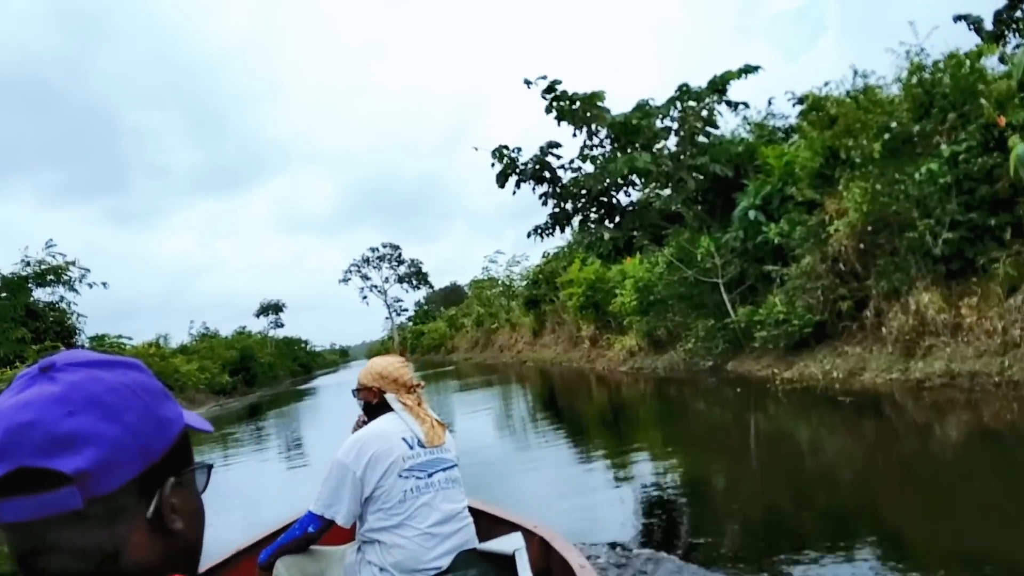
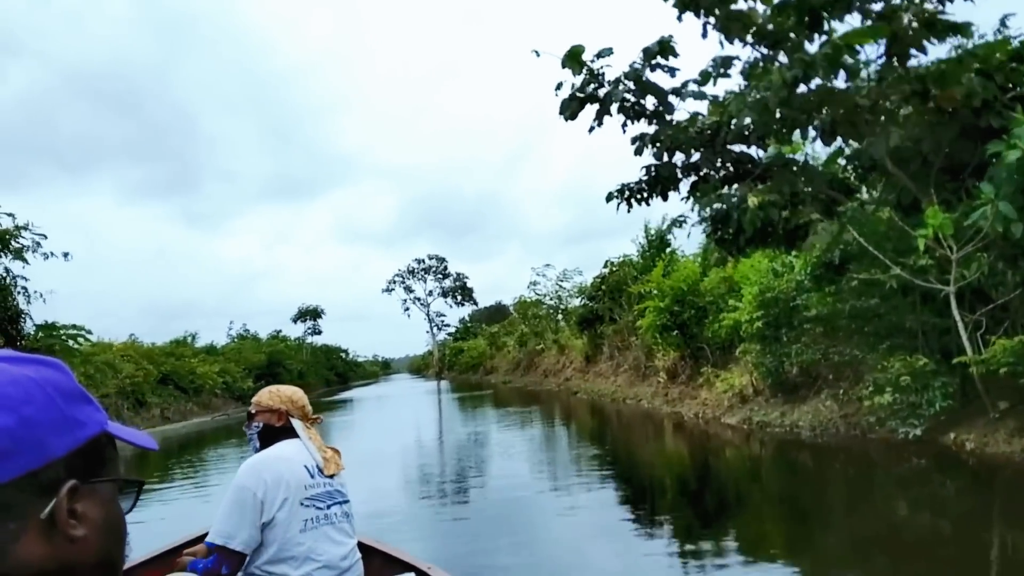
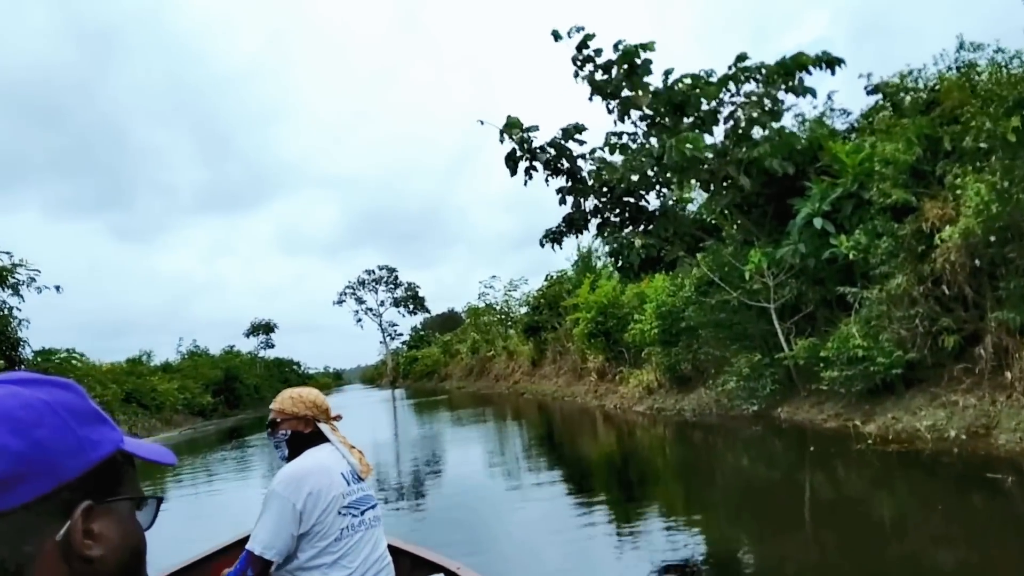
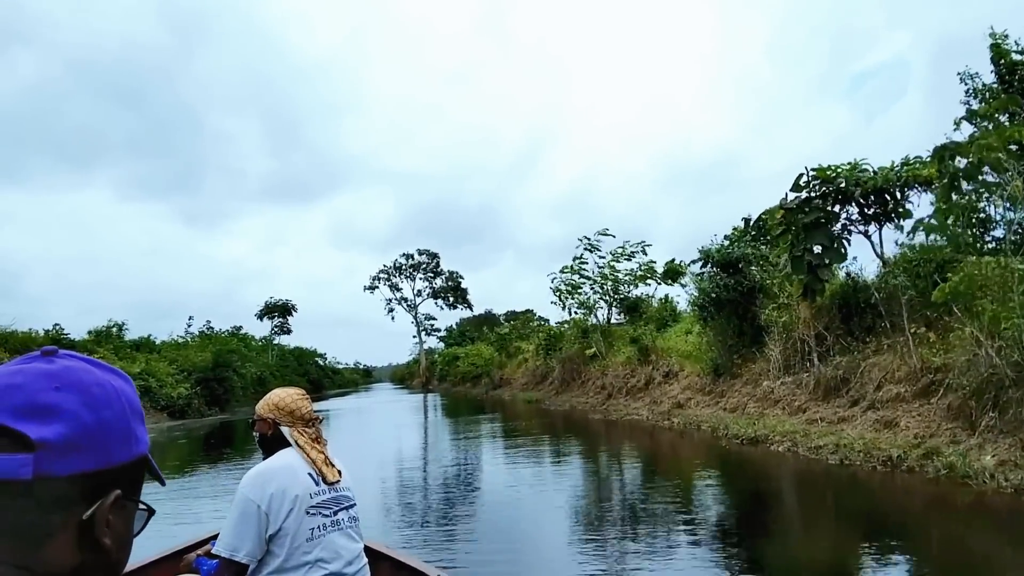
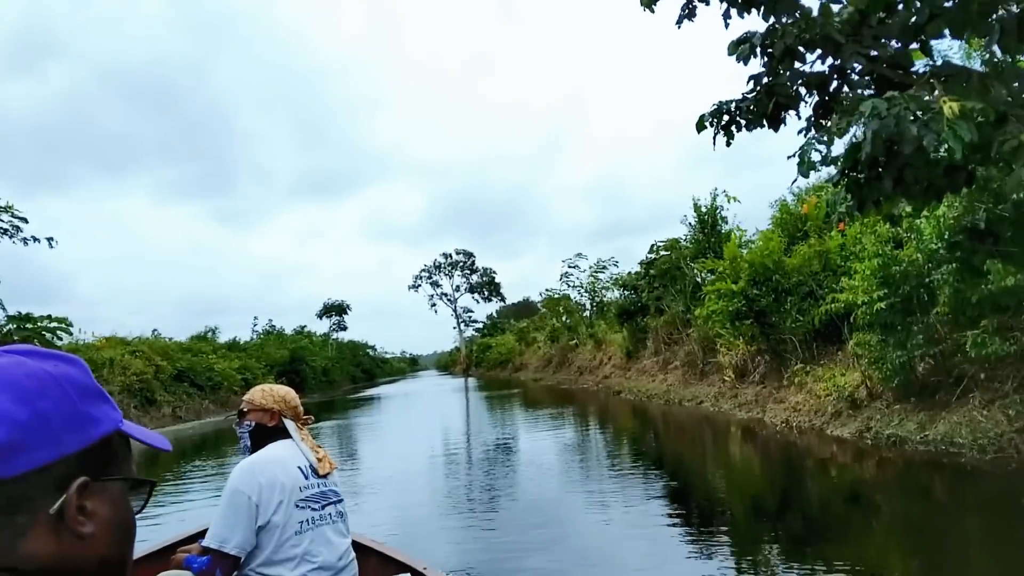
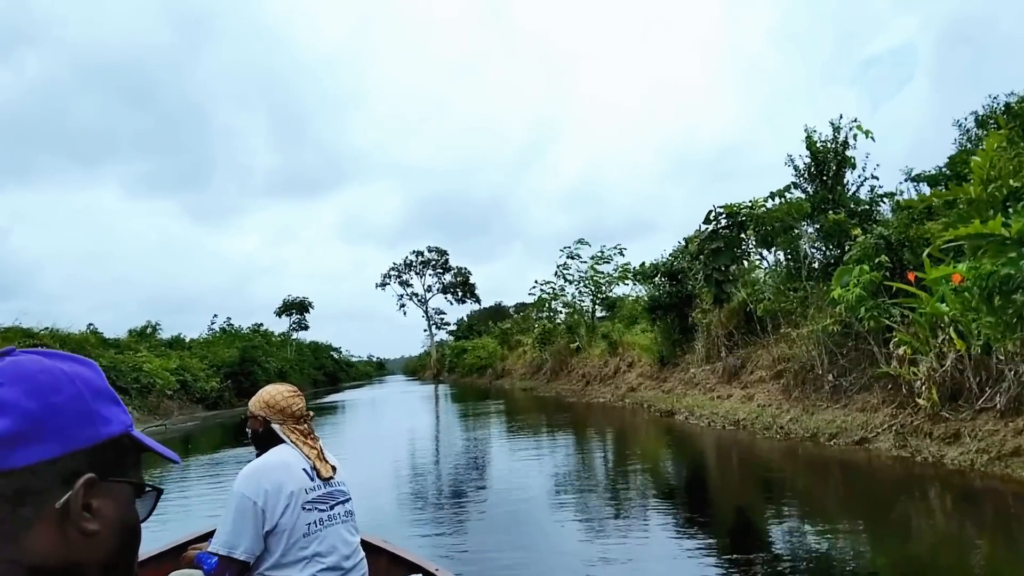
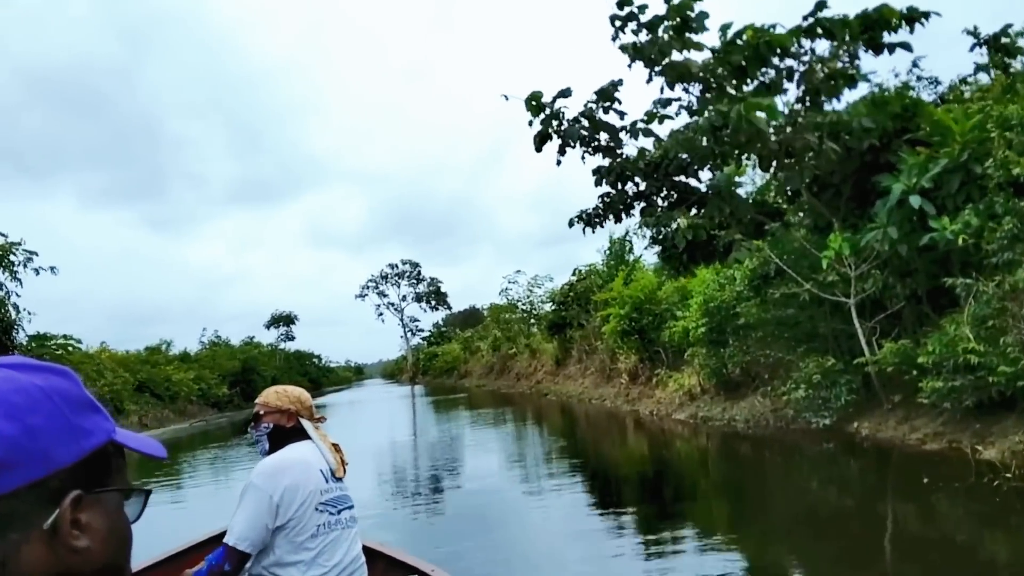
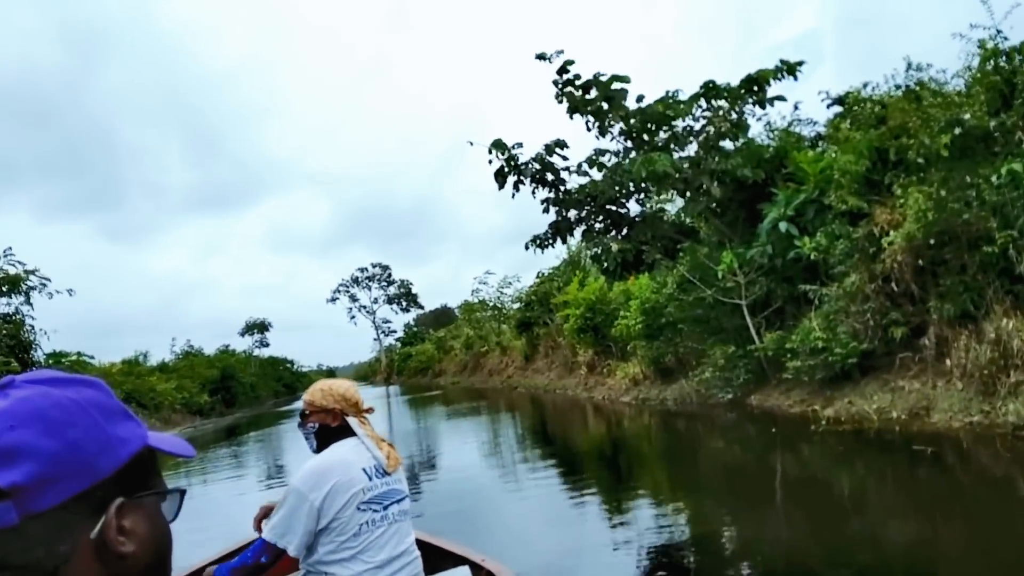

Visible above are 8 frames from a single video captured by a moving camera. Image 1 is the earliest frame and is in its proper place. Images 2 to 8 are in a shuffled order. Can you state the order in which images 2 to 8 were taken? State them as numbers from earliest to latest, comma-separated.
8, 3, 7, 2, 5, 6, 4
